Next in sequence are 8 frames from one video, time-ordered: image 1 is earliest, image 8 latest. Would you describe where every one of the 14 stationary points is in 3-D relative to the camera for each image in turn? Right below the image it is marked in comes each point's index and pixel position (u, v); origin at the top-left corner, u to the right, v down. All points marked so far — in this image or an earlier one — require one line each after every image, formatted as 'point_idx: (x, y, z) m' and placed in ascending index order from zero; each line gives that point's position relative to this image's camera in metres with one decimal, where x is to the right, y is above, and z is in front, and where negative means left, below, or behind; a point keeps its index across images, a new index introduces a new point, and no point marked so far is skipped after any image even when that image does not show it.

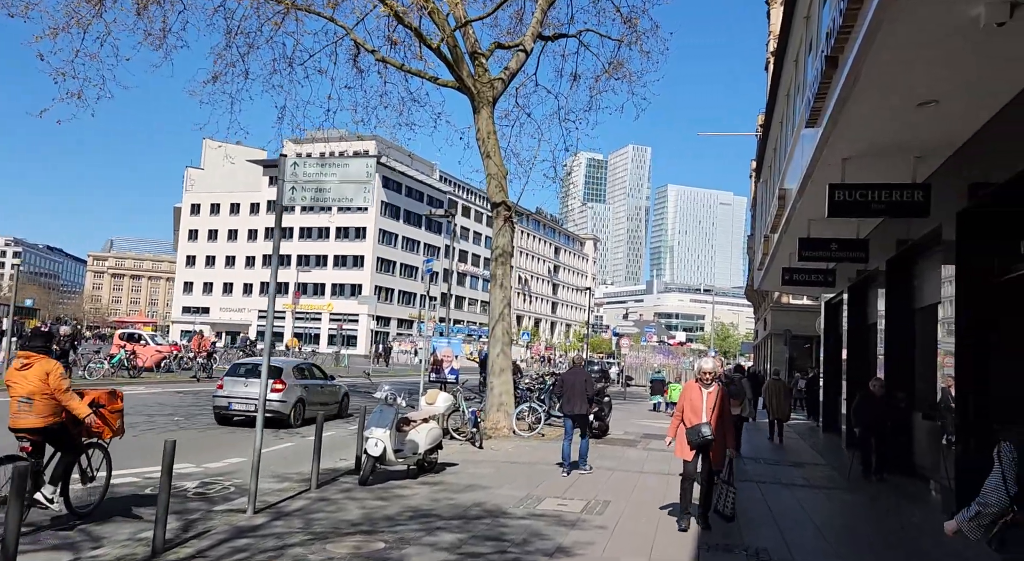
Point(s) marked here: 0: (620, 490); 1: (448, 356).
0: (+1.4, -2.8, +8.7) m
1: (-1.4, -1.6, +13.9) m
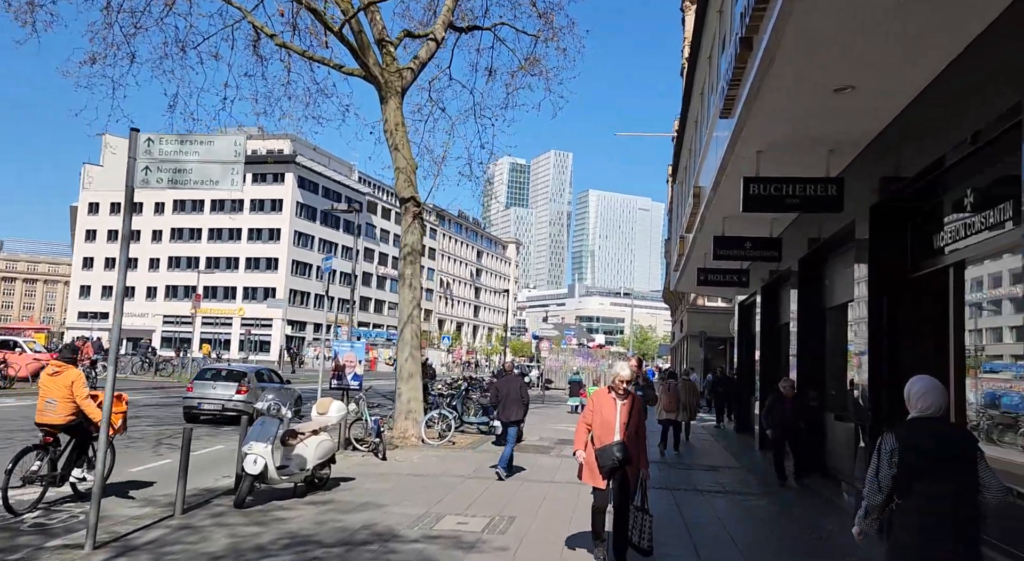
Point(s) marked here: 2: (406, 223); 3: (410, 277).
0: (+0.2, -2.7, +8.1) m
1: (-3.1, -1.6, +12.9) m
2: (-2.3, +1.2, +14.4) m
3: (-2.2, +0.1, +14.2) m
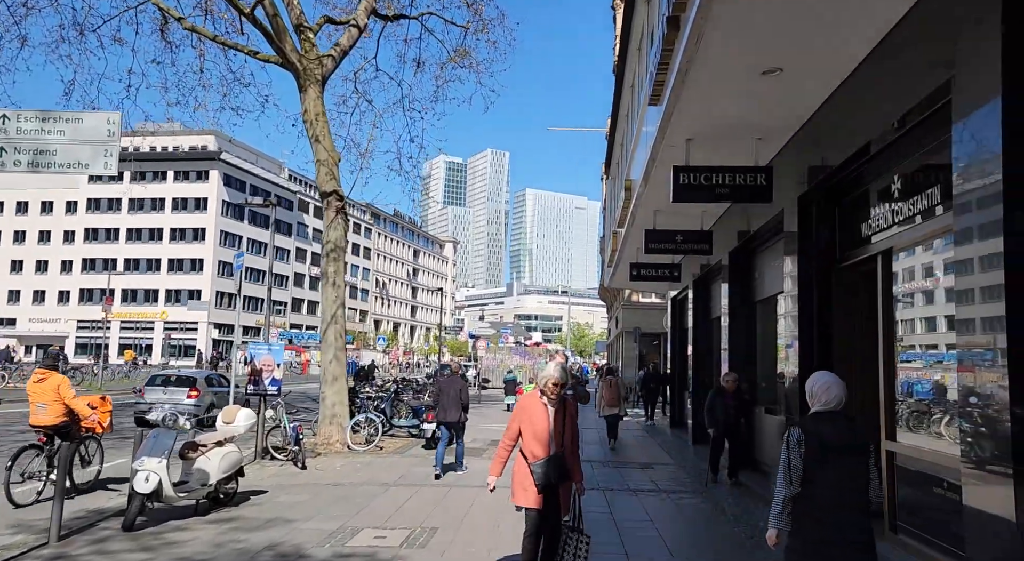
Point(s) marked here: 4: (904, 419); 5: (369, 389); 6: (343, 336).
0: (-0.7, -2.6, +7.6) m
1: (-4.4, -1.5, +12.1) m
2: (-3.8, +1.3, +13.6) m
3: (-3.6, +0.1, +13.4) m
4: (+3.5, -1.2, +6.0) m
5: (-3.6, -2.7, +16.8) m
6: (-3.4, -1.1, +13.5) m
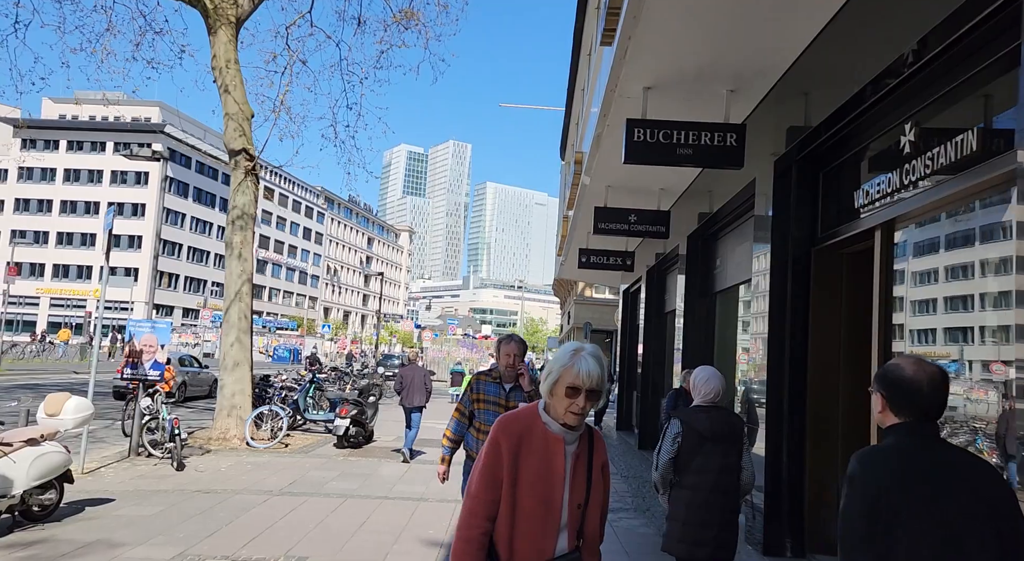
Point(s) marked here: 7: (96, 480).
0: (-1.6, -2.3, +6.1) m
1: (-5.6, -1.0, +10.3) m
2: (-4.9, +1.8, +11.9) m
3: (-4.8, +0.6, +11.7) m
4: (+2.8, -1.1, +4.7) m
5: (-5.1, -2.1, +15.1) m
6: (-4.6, -0.6, +11.8) m
7: (-5.1, -2.5, +8.2) m
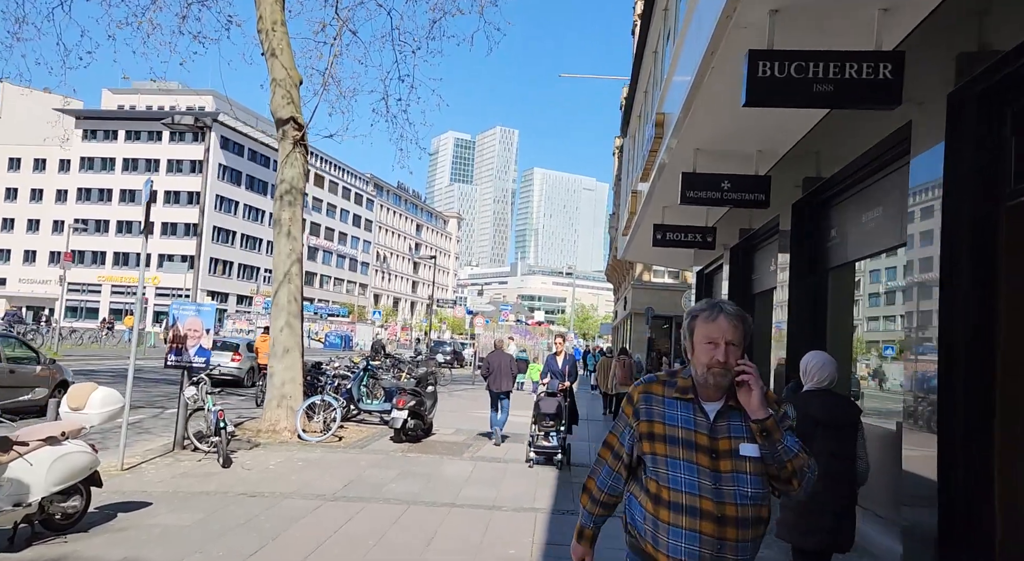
0: (-0.8, -2.1, +5.1) m
1: (-4.5, -0.7, +9.5) m
2: (-3.8, +2.1, +11.0) m
3: (-3.6, +0.9, +10.8) m
4: (+3.4, -0.9, +3.4) m
5: (-3.7, -1.8, +14.3) m
6: (-3.5, -0.3, +10.9) m
7: (-4.2, -2.2, +7.5) m
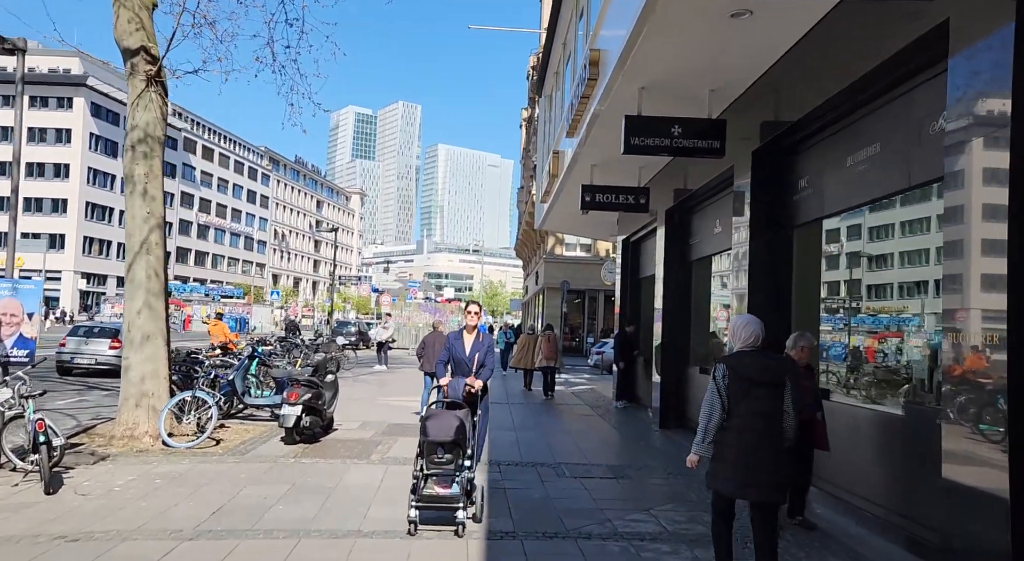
0: (-1.2, -1.8, +3.5) m
1: (-5.5, -0.4, +7.4) m
2: (-5.0, +2.5, +8.8) m
3: (-4.8, +1.3, +8.7) m
4: (+3.2, -0.6, +2.3) m
5: (-5.4, -1.3, +12.2) m
6: (-4.7, +0.1, +8.9) m
7: (-4.9, -1.9, +5.4) m
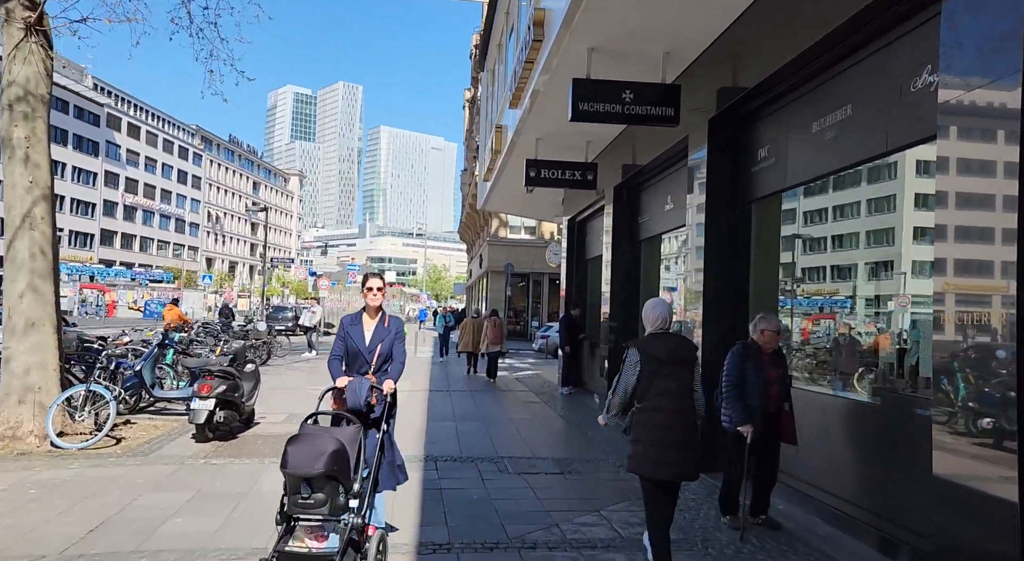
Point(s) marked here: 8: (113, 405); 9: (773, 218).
0: (-1.5, -1.7, +2.7) m
1: (-6.1, -0.2, +6.2) m
2: (-5.7, +2.7, +7.6) m
3: (-5.5, +1.6, +7.6) m
4: (+3.0, -0.5, +1.9) m
5: (-6.4, -0.9, +11.1) m
6: (-5.4, +0.3, +7.8) m
7: (-5.3, -1.8, +4.3) m
8: (-4.7, -1.5, +8.0) m
9: (+2.5, +0.6, +6.2) m
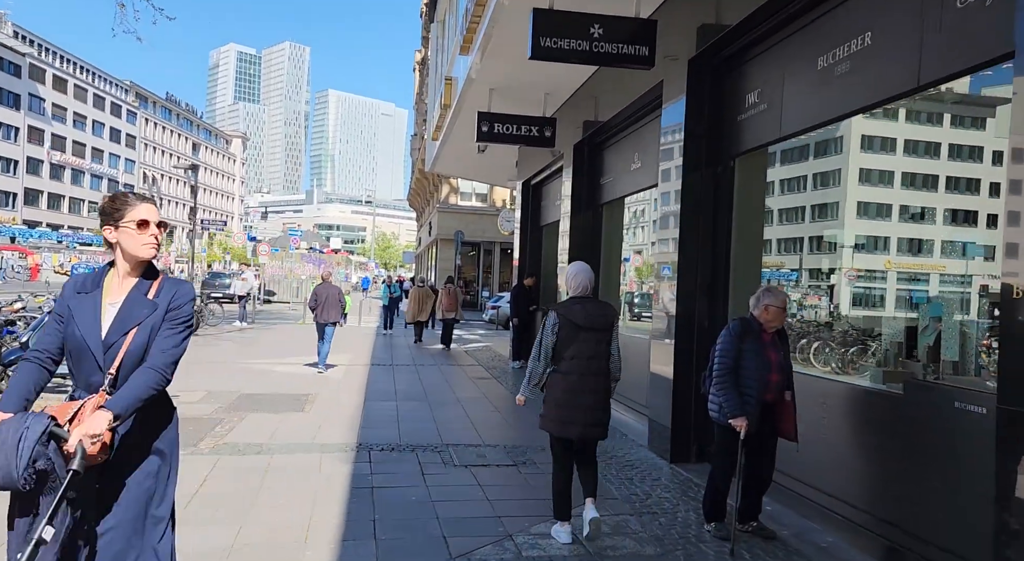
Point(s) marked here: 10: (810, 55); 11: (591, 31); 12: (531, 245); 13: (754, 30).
0: (-1.7, -1.5, +1.8) m
1: (-6.5, +0.2, +4.8) m
2: (-6.2, +3.2, +6.1) m
3: (-6.0, +2.0, +6.2) m
4: (+2.9, -0.4, +1.3) m
5: (-7.1, -0.3, +9.7) m
6: (-5.9, +0.8, +6.4) m
7: (-5.6, -1.5, +3.1) m
8: (-5.3, -1.0, +6.7) m
9: (+2.1, +0.9, +5.4) m
10: (+2.1, +1.6, +4.8) m
11: (+0.7, +2.2, +6.1) m
12: (+0.3, +0.7, +13.0) m
13: (+1.9, +2.0, +5.3) m
